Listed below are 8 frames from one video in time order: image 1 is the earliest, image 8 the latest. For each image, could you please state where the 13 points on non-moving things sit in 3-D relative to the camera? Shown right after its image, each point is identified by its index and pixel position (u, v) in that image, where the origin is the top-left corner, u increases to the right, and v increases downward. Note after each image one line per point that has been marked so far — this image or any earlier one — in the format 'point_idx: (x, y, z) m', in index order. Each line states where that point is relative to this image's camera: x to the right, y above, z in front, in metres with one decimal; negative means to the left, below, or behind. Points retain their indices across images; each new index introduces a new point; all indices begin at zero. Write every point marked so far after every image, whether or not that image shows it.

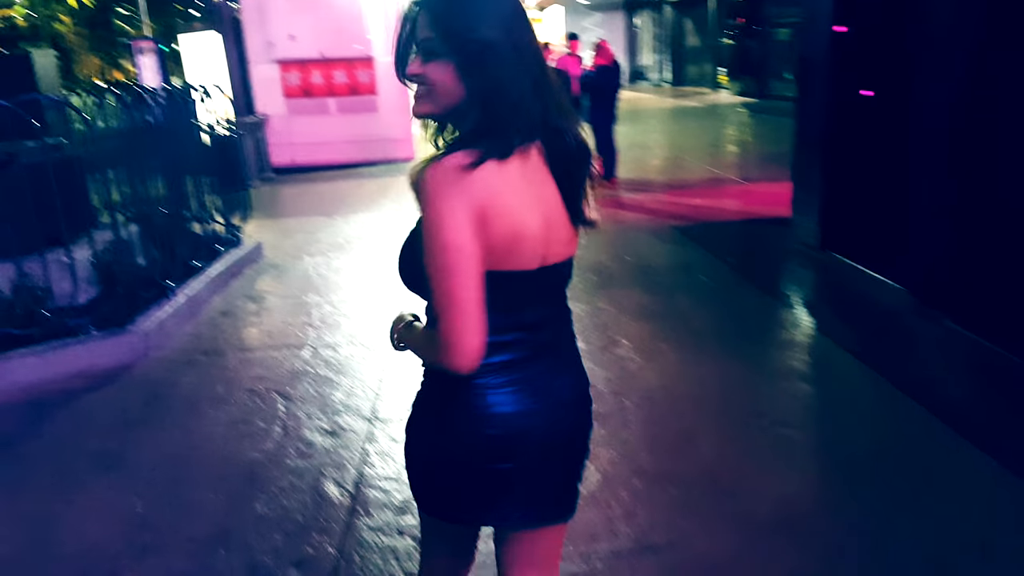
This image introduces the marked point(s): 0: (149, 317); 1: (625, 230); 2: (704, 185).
0: (-2.7, -0.2, +5.1) m
1: (+1.4, +0.7, +8.7) m
2: (+3.1, +1.7, +11.4) m
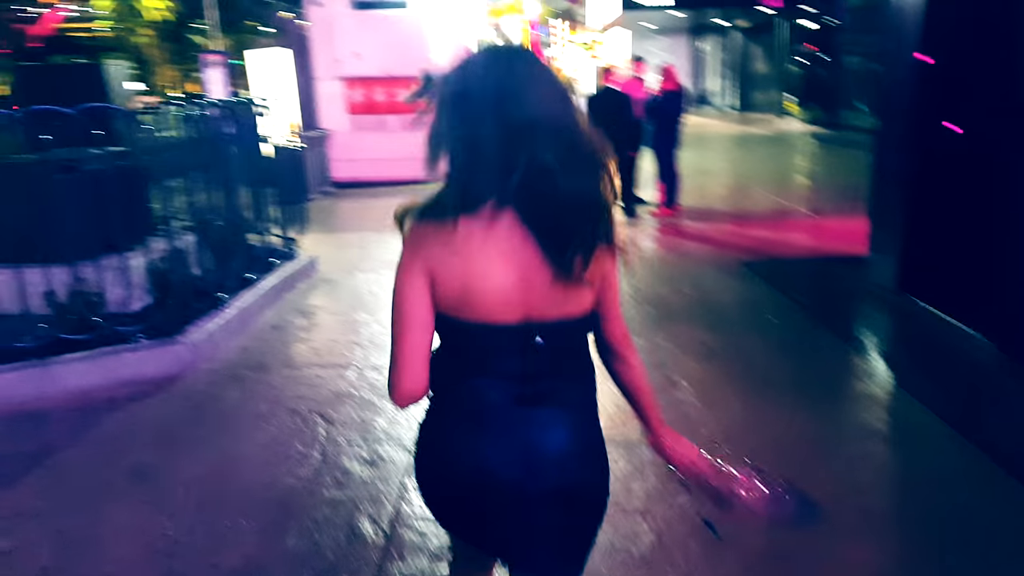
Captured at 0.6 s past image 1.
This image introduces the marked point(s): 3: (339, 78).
0: (-2.3, -0.3, +5.1) m
1: (+2.1, +0.3, +8.3) m
2: (+4.0, +1.1, +11.0) m
3: (-3.2, +3.9, +12.9) m
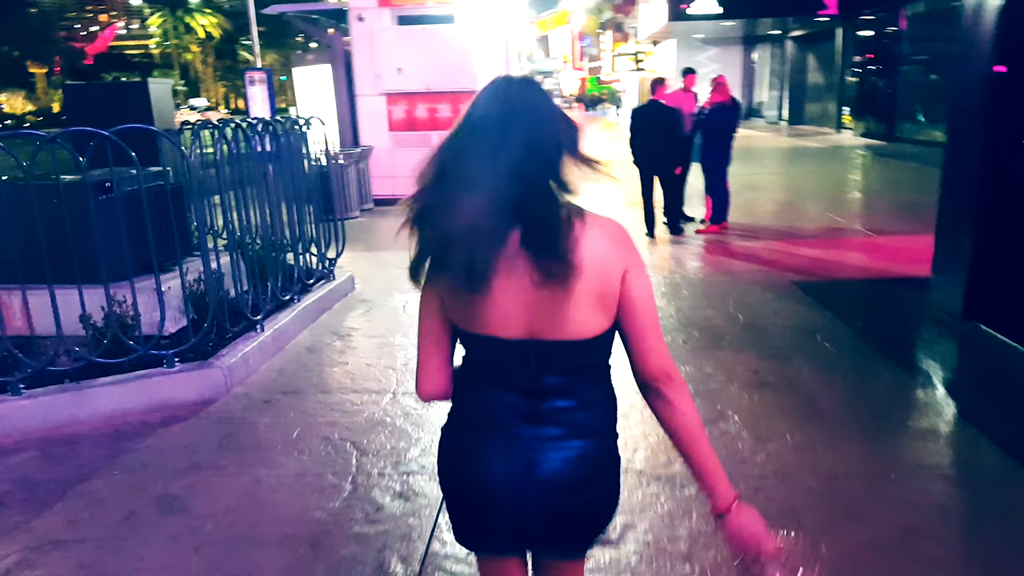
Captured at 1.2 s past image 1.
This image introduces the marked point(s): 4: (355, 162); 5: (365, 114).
0: (-2.0, -0.4, +5.1) m
1: (+2.5, +0.1, +8.0) m
2: (+4.7, +0.8, +10.6) m
3: (-2.4, +3.6, +13.0) m
4: (-2.8, +2.3, +12.4) m
5: (-2.8, +3.3, +13.1) m
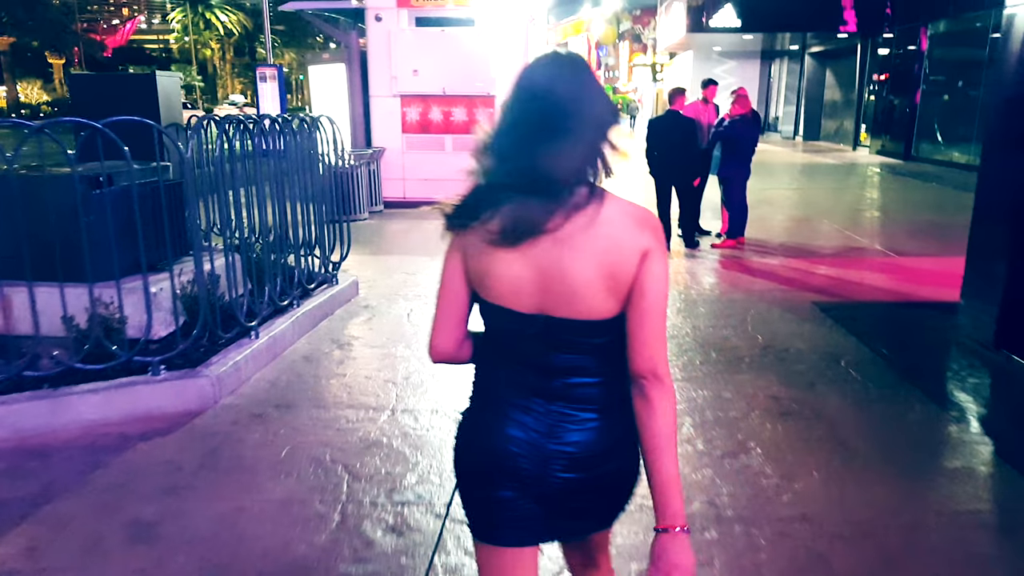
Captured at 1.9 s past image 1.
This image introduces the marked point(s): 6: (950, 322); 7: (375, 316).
0: (-2.0, -0.5, +4.8) m
1: (+2.6, -0.1, +7.7) m
2: (+4.8, +0.5, +10.2) m
3: (-2.1, +3.5, +12.7) m
4: (-2.6, +2.2, +12.1) m
5: (-2.5, +3.2, +12.8) m
6: (+4.3, -0.3, +6.9) m
7: (-1.3, -0.3, +6.7) m
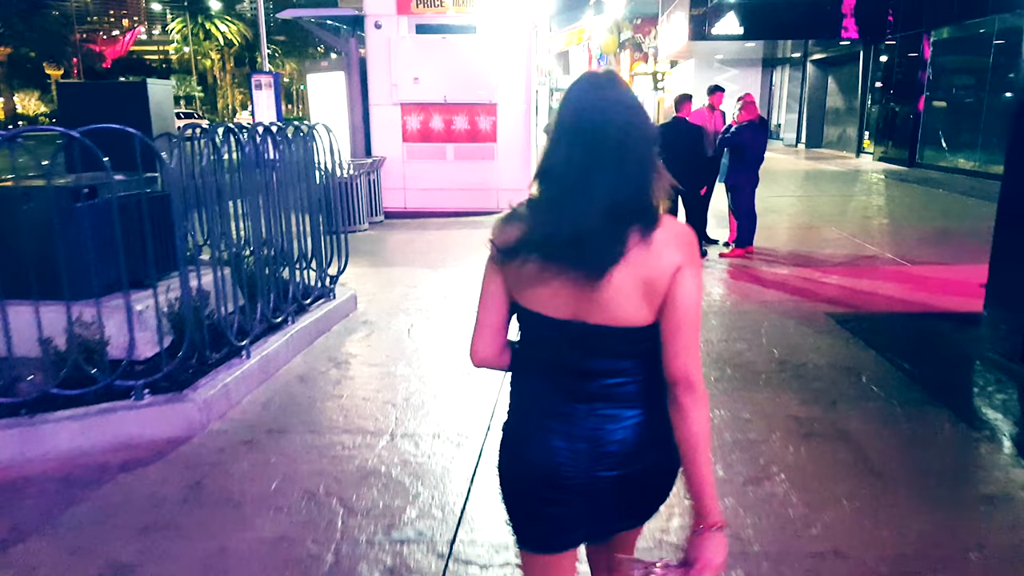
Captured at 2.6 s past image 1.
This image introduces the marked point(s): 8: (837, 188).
0: (-1.9, -0.6, +4.5) m
1: (+2.7, -0.3, +7.4) m
2: (+4.9, +0.4, +9.9) m
3: (-2.1, +3.3, +12.5) m
4: (-2.5, +2.0, +11.9) m
5: (-2.5, +3.0, +12.6) m
6: (+4.4, -0.4, +6.6) m
7: (-1.3, -0.4, +6.4) m
8: (+8.0, +2.5, +17.0) m
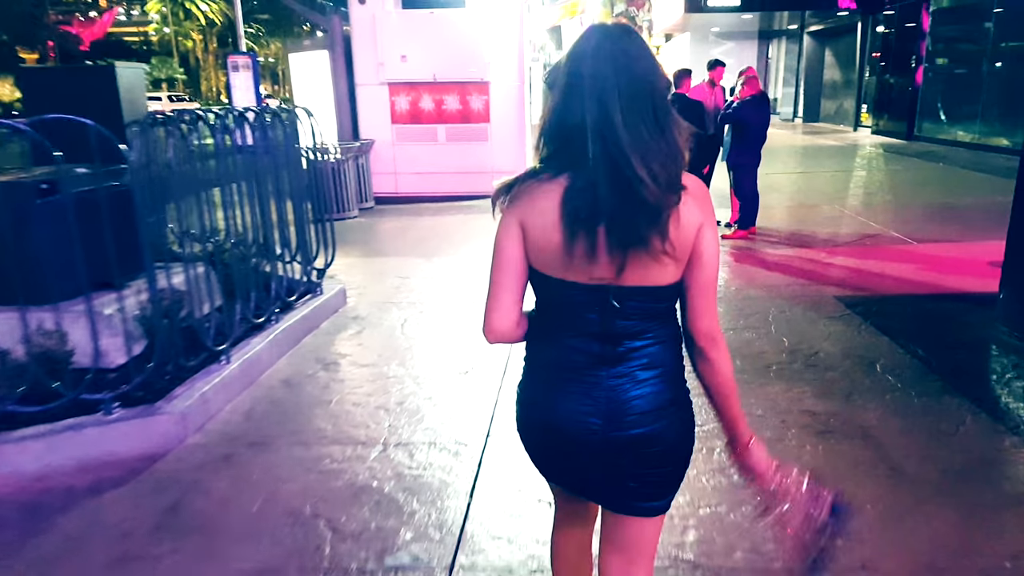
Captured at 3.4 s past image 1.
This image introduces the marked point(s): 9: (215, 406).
0: (-1.9, -0.6, +4.2) m
1: (+2.6, -0.1, +7.2) m
2: (+4.8, +0.6, +9.7) m
3: (-2.2, +3.5, +12.1) m
4: (-2.6, +2.2, +11.5) m
5: (-2.6, +3.2, +12.2) m
6: (+4.4, -0.3, +6.4) m
7: (-1.3, -0.4, +6.2) m
8: (+7.8, +3.0, +16.7) m
9: (-1.9, -0.7, +4.4) m
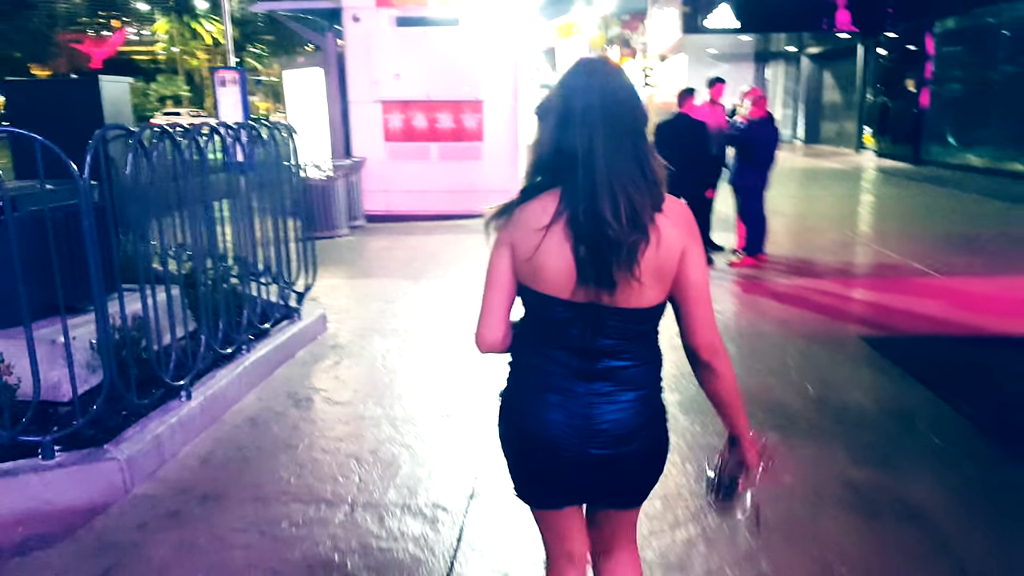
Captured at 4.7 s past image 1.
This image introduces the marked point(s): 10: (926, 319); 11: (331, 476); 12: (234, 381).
0: (-2.0, -0.8, +3.7) m
1: (+2.6, -0.4, +6.7) m
2: (+4.7, +0.2, +9.2) m
3: (-2.3, +3.2, +11.7) m
4: (-2.7, +1.8, +11.1) m
5: (-2.6, +2.8, +11.8) m
6: (+4.3, -0.6, +5.9) m
7: (-1.4, -0.6, +5.7) m
8: (+7.8, +2.3, +16.4) m
9: (-1.9, -0.9, +3.9) m
10: (+4.3, -0.3, +7.2) m
11: (-1.0, -1.0, +3.8) m
12: (-1.8, -0.6, +4.6) m
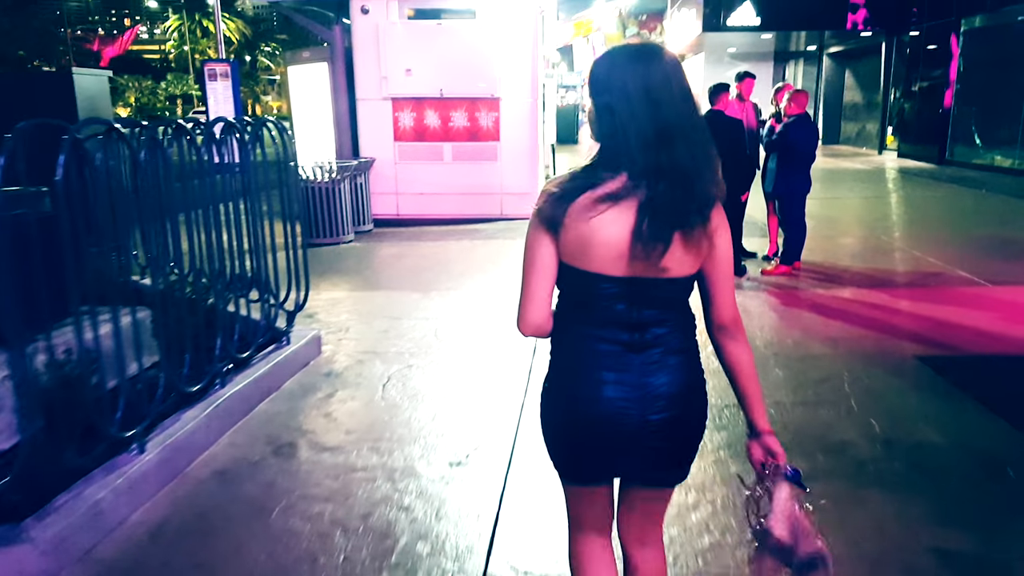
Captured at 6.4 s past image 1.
0: (-1.9, -0.9, +3.0) m
1: (+2.7, -0.6, +5.9) m
2: (+4.9, +0.1, +8.4) m
3: (-2.0, +3.0, +11.0) m
4: (-2.4, +1.7, +10.4) m
5: (-2.4, +2.7, +11.1) m
6: (+4.4, -0.8, +5.1) m
7: (-1.2, -0.7, +4.9) m
8: (+8.1, +2.2, +15.4) m
9: (-1.8, -1.0, +3.2) m
10: (+4.5, -0.4, +6.4) m
11: (-0.9, -1.2, +3.1) m
12: (-1.7, -0.8, +3.9) m
